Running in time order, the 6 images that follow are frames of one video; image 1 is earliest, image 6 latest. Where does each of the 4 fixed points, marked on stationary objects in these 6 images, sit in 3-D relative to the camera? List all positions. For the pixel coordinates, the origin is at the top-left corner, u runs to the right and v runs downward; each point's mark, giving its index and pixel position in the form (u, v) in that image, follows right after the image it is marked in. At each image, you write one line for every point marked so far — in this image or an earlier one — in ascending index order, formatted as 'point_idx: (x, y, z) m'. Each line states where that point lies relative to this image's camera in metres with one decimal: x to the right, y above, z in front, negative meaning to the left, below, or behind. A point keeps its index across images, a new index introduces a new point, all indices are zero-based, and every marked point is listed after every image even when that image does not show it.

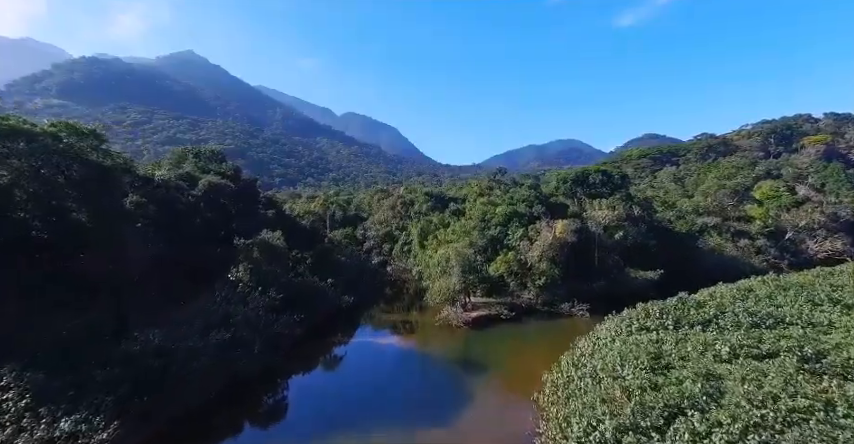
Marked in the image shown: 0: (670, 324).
0: (+9.1, -3.8, +15.6) m
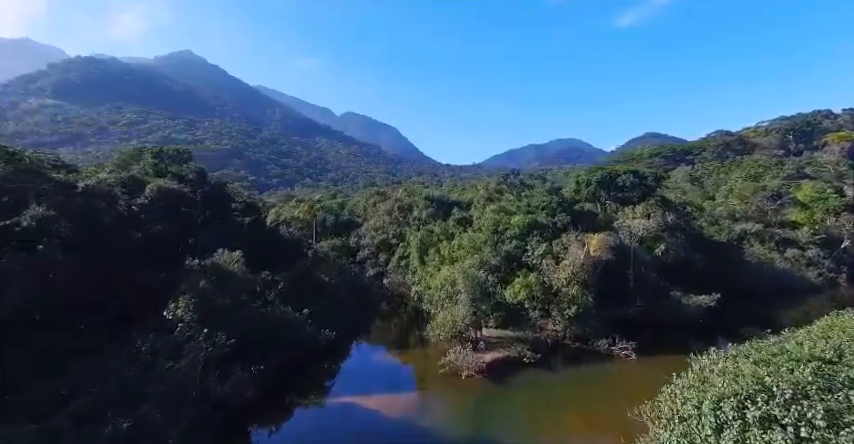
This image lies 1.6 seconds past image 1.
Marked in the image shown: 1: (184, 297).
0: (+9.2, -4.6, +9.6) m
1: (-10.6, -3.3, +18.1) m
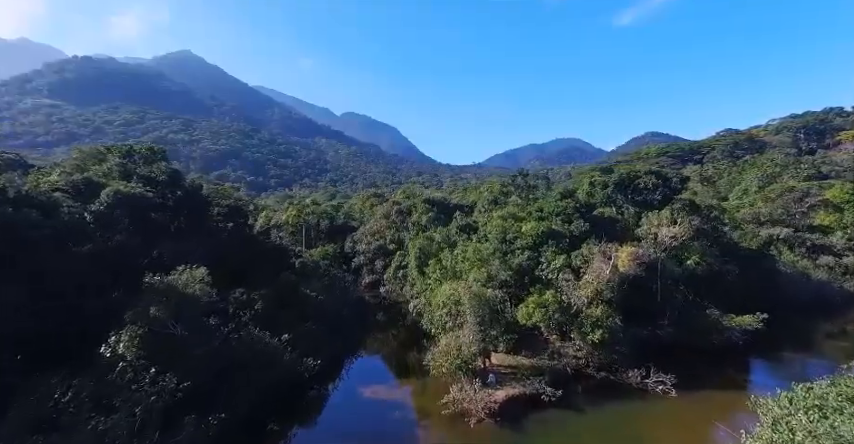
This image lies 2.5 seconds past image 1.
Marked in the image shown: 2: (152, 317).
0: (+9.2, -5.1, +6.2) m
1: (-10.7, -3.8, +14.7) m
2: (-10.2, -3.5, +15.3) m
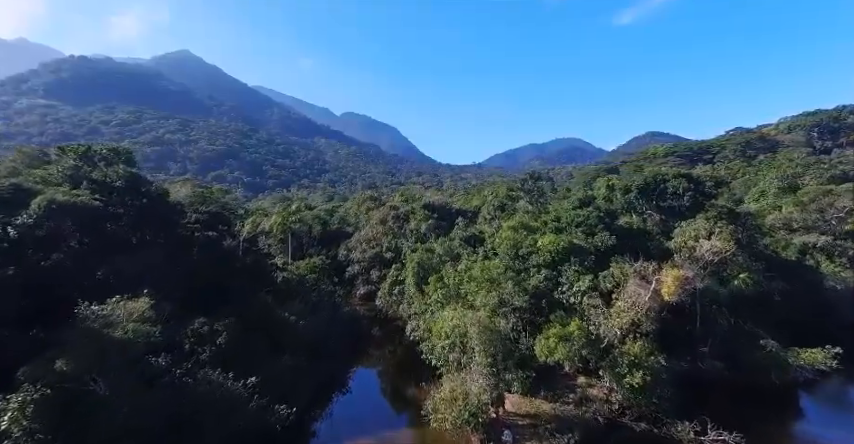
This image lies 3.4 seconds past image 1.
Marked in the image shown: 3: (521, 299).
0: (+9.1, -5.8, +2.5) m
1: (-10.7, -4.5, +11.0) m
2: (-10.3, -4.2, +11.6) m
3: (+4.4, -3.6, +19.4) m
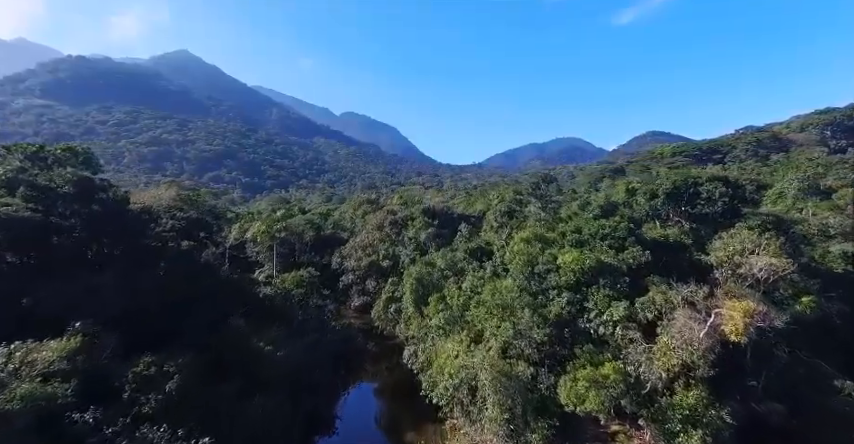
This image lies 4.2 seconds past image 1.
0: (+9.1, -6.3, -0.9) m
1: (-10.7, -5.1, +7.6) m
2: (-10.3, -4.8, +8.2) m
3: (+4.4, -4.1, +16.0) m
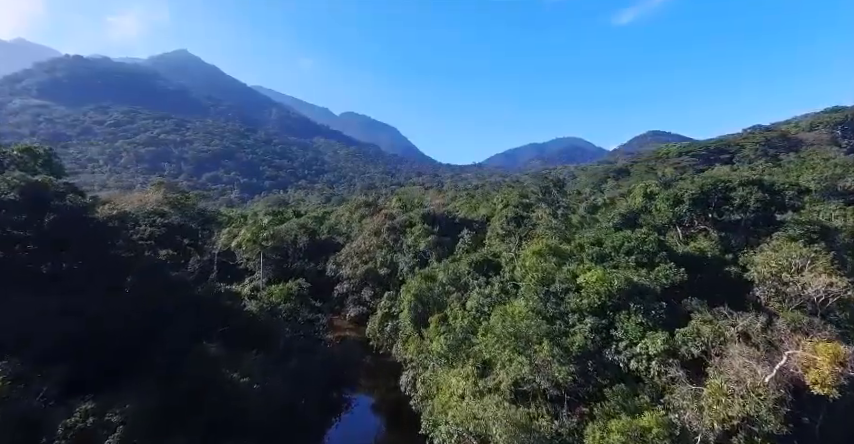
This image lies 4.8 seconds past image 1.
0: (+9.1, -6.8, -3.5) m
1: (-10.7, -5.6, +5.1) m
2: (-10.3, -5.3, +5.6) m
3: (+4.4, -4.6, +13.4) m
